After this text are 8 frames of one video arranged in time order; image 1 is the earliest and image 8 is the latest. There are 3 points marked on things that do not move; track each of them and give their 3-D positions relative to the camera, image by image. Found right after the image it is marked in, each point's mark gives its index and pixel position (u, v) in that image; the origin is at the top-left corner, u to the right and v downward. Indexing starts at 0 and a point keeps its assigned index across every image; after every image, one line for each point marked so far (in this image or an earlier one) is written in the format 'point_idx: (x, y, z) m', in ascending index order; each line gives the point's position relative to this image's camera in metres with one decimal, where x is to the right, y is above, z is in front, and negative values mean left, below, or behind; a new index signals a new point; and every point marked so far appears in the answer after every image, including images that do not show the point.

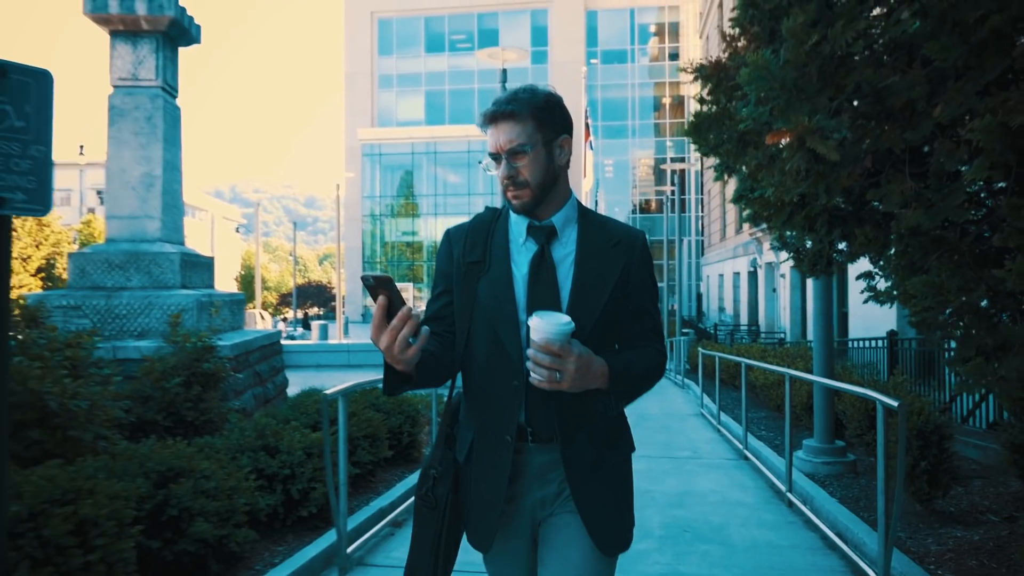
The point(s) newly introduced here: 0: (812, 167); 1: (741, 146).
0: (+1.4, +0.5, +3.4) m
1: (+1.3, +0.8, +4.2) m
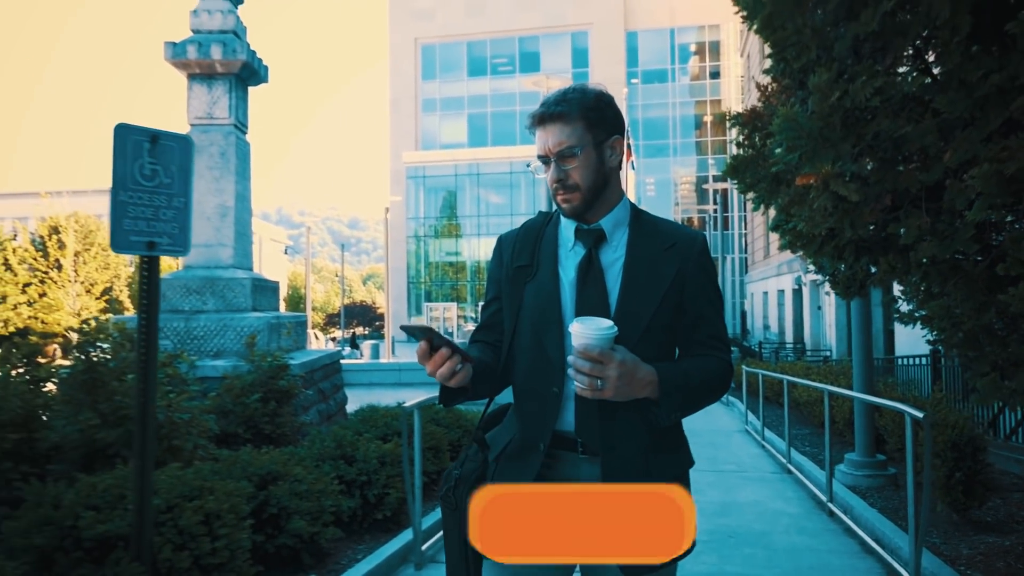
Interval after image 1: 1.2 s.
0: (+1.7, +0.4, +3.8) m
1: (+1.7, +0.6, +4.6) m
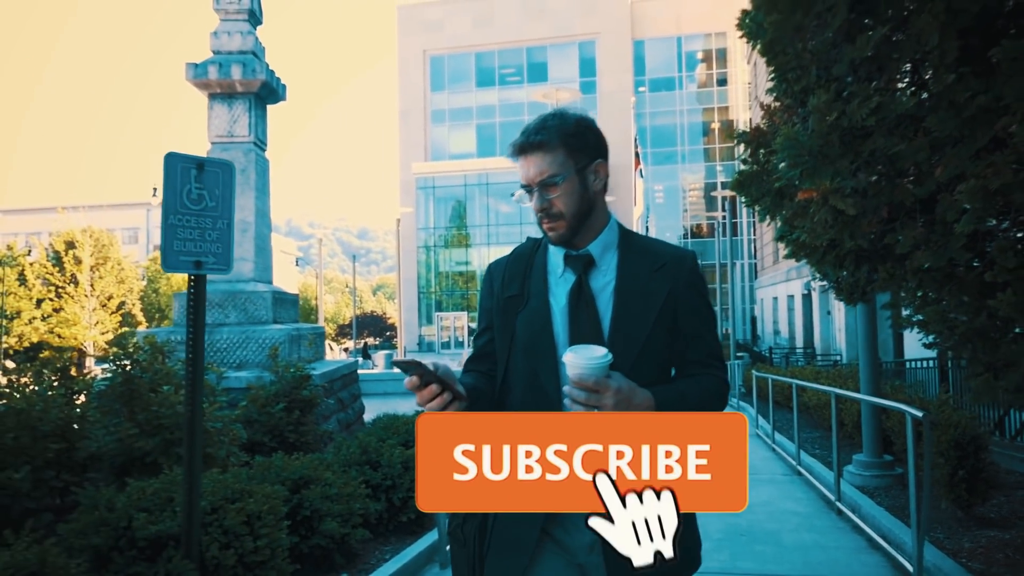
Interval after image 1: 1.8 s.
0: (+1.8, +0.4, +4.0) m
1: (+1.8, +0.6, +4.9) m
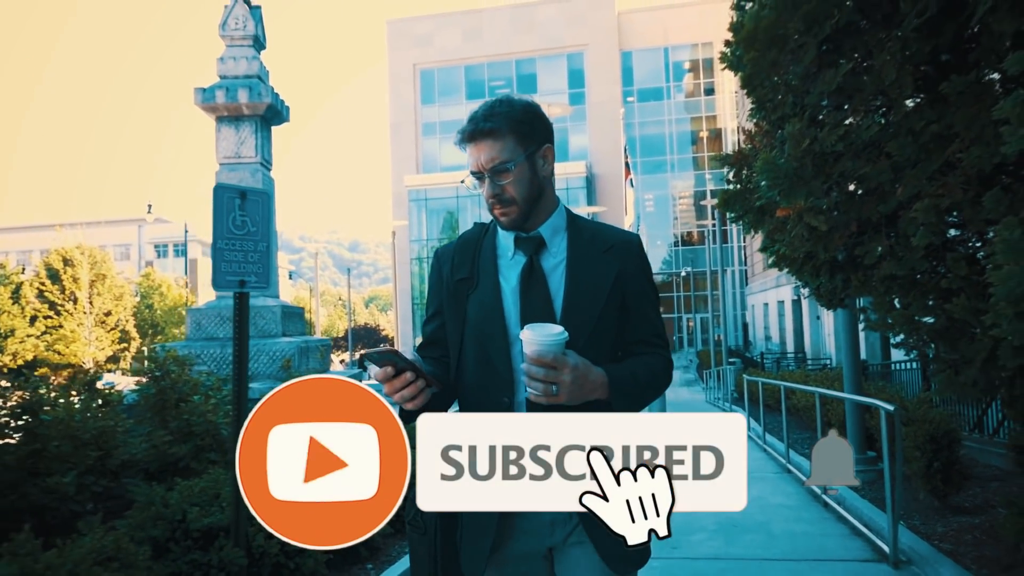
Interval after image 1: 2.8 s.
0: (+1.9, +0.3, +4.5) m
1: (+1.8, +0.5, +5.3) m
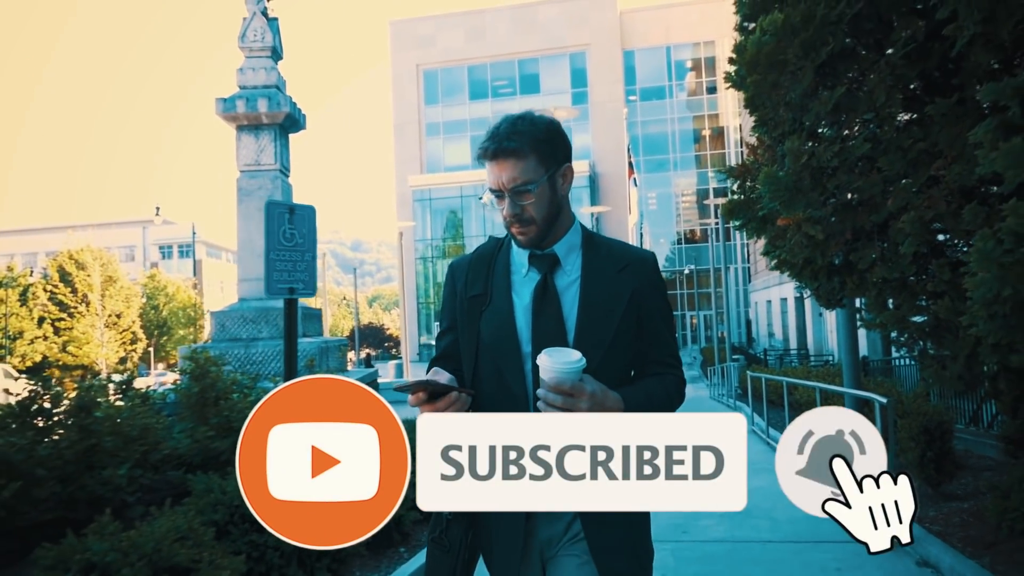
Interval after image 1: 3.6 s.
0: (+2.0, +0.3, +4.9) m
1: (+2.0, +0.5, +5.7) m
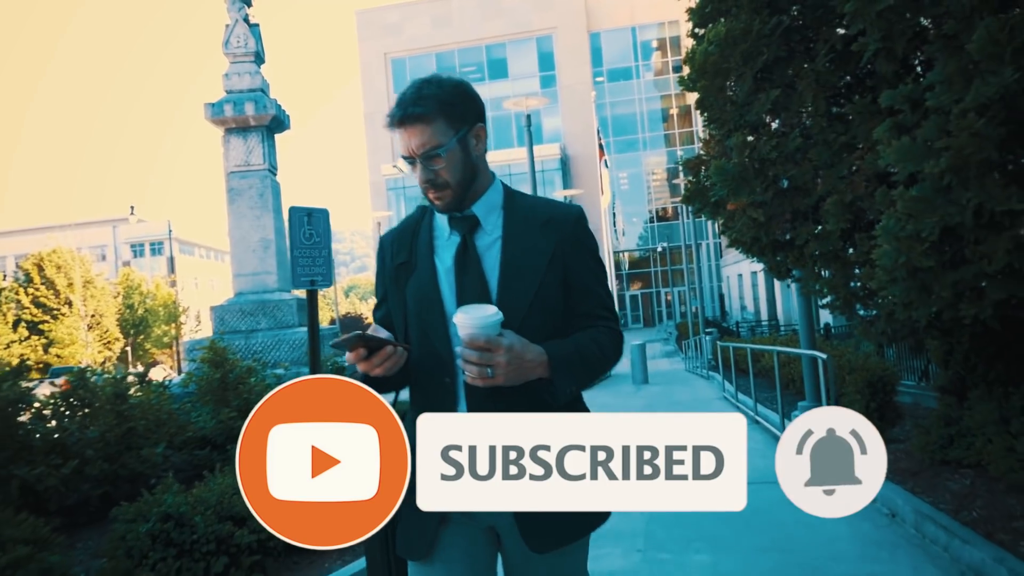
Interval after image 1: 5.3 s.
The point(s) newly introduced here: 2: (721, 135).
0: (+1.9, +0.5, +5.7) m
1: (+1.8, +0.7, +6.5) m
2: (+1.7, +1.3, +6.0) m
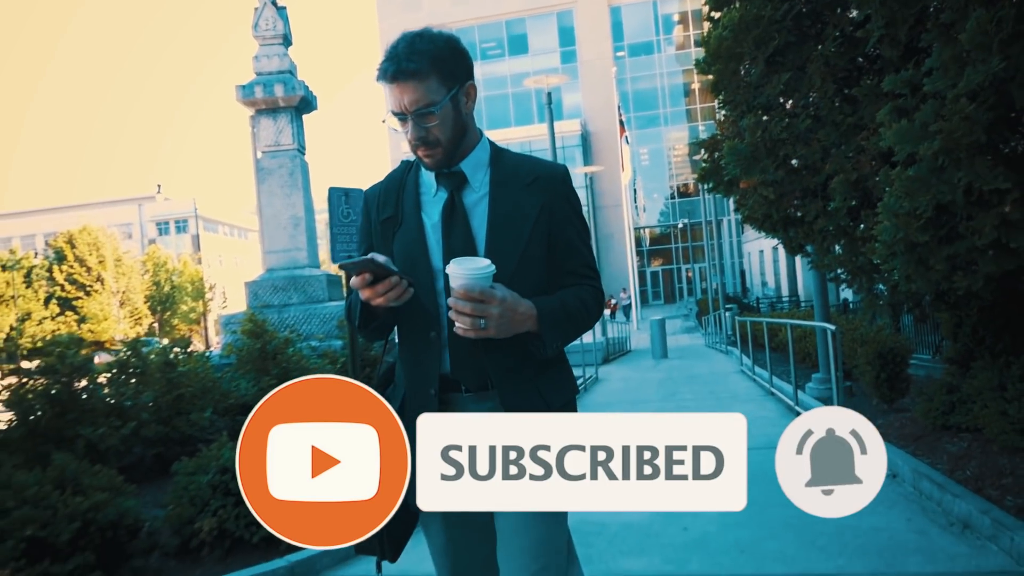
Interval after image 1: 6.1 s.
0: (+2.1, +0.7, +5.9) m
1: (+2.0, +1.0, +6.7) m
2: (+1.9, +1.5, +6.3) m
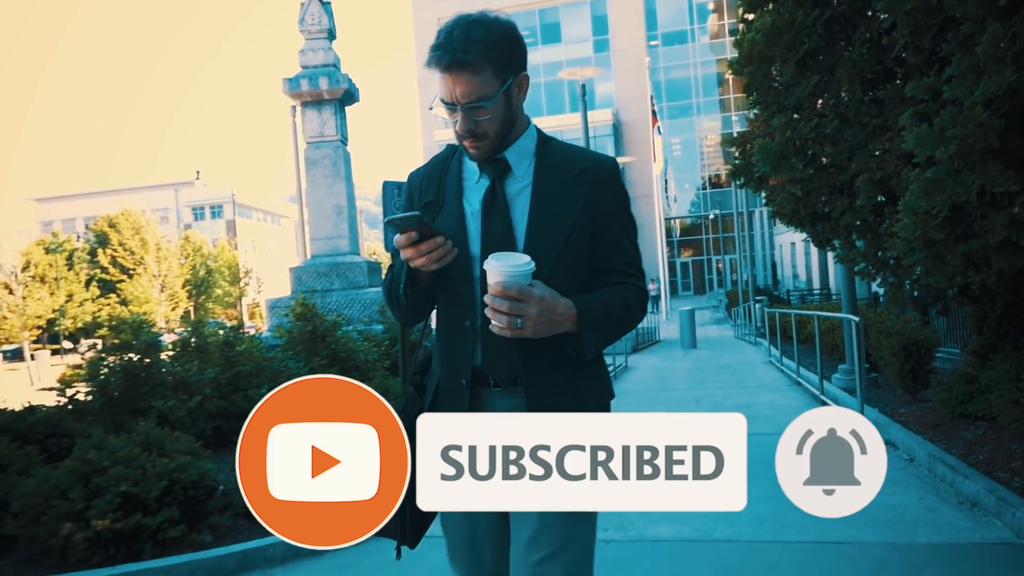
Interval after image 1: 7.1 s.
0: (+2.4, +0.8, +6.2) m
1: (+2.4, +1.0, +7.0) m
2: (+2.3, +1.6, +6.6) m
